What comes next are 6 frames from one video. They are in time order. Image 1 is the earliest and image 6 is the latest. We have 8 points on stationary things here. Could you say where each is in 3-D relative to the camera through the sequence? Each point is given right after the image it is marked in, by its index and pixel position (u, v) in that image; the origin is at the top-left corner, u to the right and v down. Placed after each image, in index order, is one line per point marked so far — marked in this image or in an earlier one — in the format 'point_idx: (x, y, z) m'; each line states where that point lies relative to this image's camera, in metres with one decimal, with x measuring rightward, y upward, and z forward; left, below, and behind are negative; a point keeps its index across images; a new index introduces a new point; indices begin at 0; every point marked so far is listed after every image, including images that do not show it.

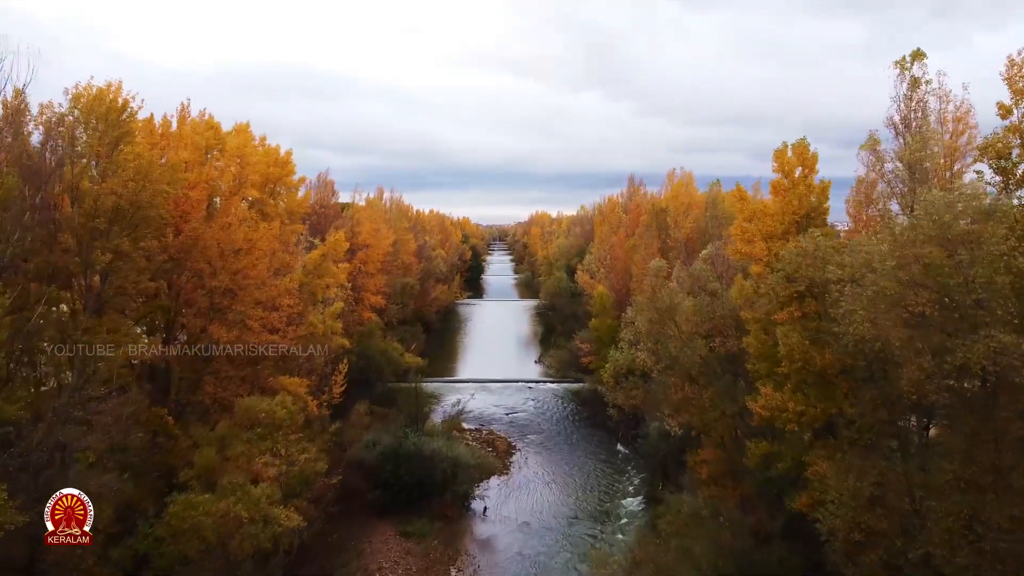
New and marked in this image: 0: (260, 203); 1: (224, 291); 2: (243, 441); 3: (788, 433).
0: (-7.9, +2.6, +17.0) m
1: (-7.1, -0.1, +13.3) m
2: (-5.5, -3.2, +11.0) m
3: (+5.7, -3.0, +11.1) m
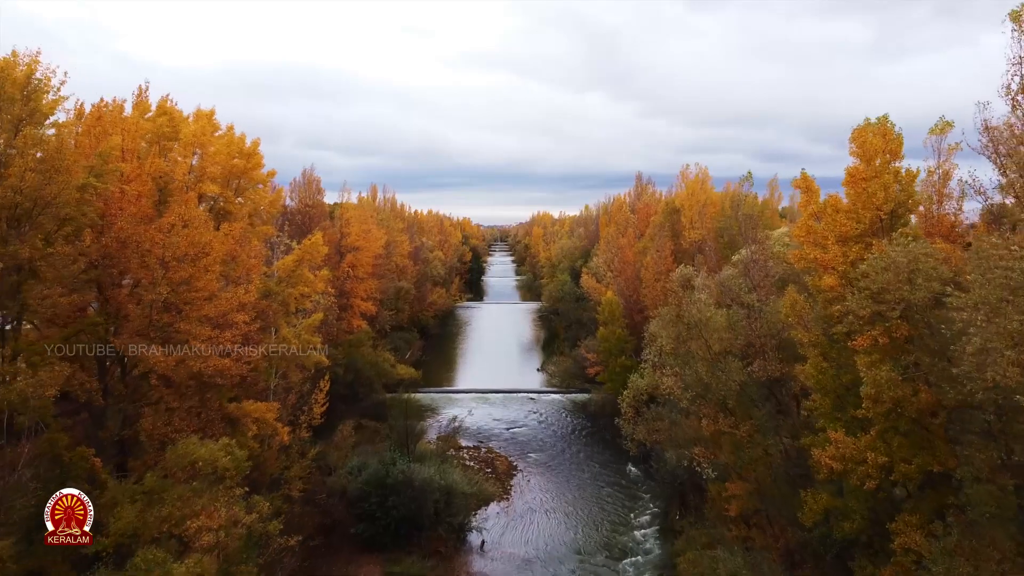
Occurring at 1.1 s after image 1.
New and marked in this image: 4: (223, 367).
0: (-7.9, +2.4, +14.7) m
1: (-7.1, -0.4, +11.0) m
2: (-5.5, -3.4, +8.8) m
3: (+5.7, -3.3, +8.8) m
4: (-6.0, -1.6, +11.3) m
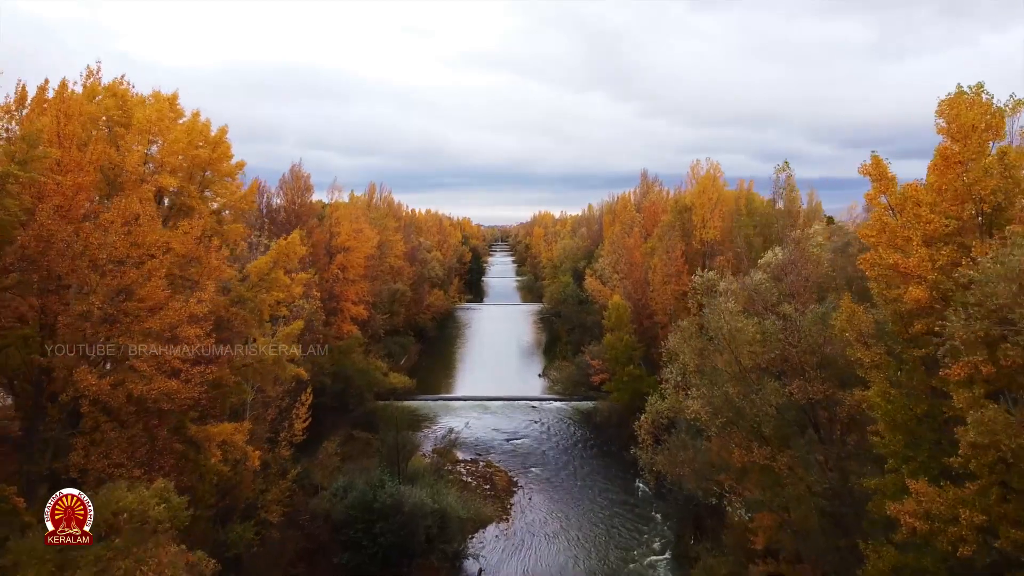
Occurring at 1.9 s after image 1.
0: (-7.9, +2.2, +13.0) m
1: (-7.1, -0.5, +9.4) m
2: (-5.6, -3.6, +7.1) m
3: (+5.7, -3.4, +7.1) m
4: (-6.0, -1.8, +9.6) m
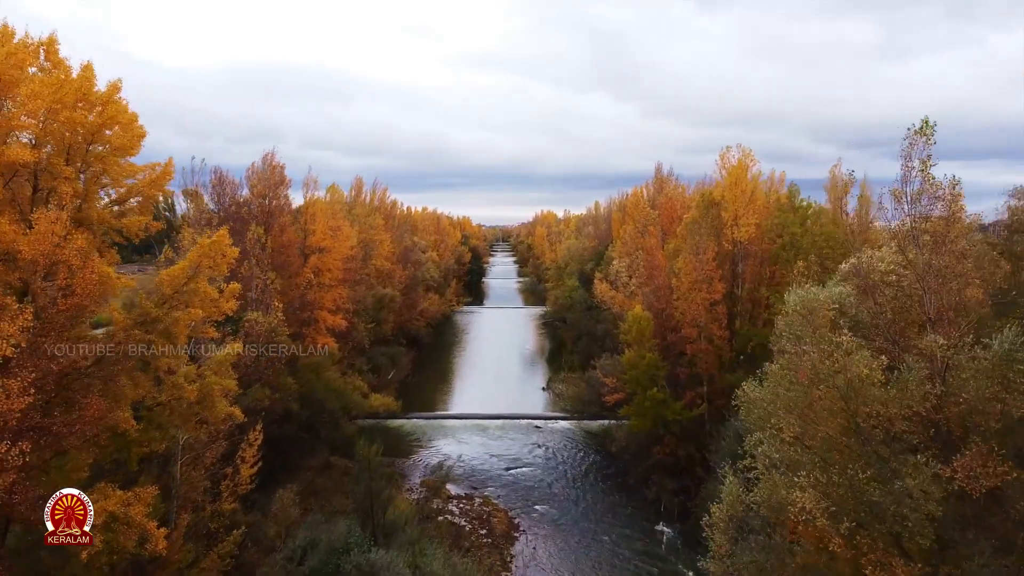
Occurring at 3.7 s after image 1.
0: (-7.9, +1.9, +9.4) m
1: (-7.1, -0.8, +5.7) m
2: (-5.5, -3.9, +3.4) m
3: (+5.7, -3.7, +3.4) m
4: (-6.0, -2.1, +5.9) m
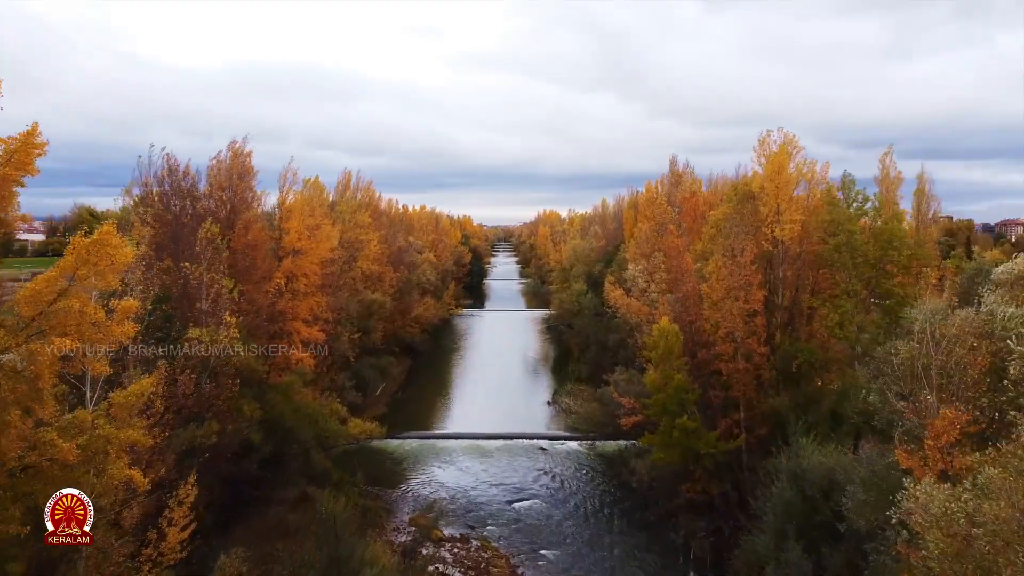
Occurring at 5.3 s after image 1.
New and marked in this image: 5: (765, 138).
0: (-7.8, +1.7, +6.2) m
1: (-7.0, -1.1, +2.5) m
2: (-5.5, -4.1, +0.3) m
3: (+5.8, -4.0, +0.2) m
4: (-6.0, -2.4, +2.8) m
5: (+9.1, +5.4, +19.4) m
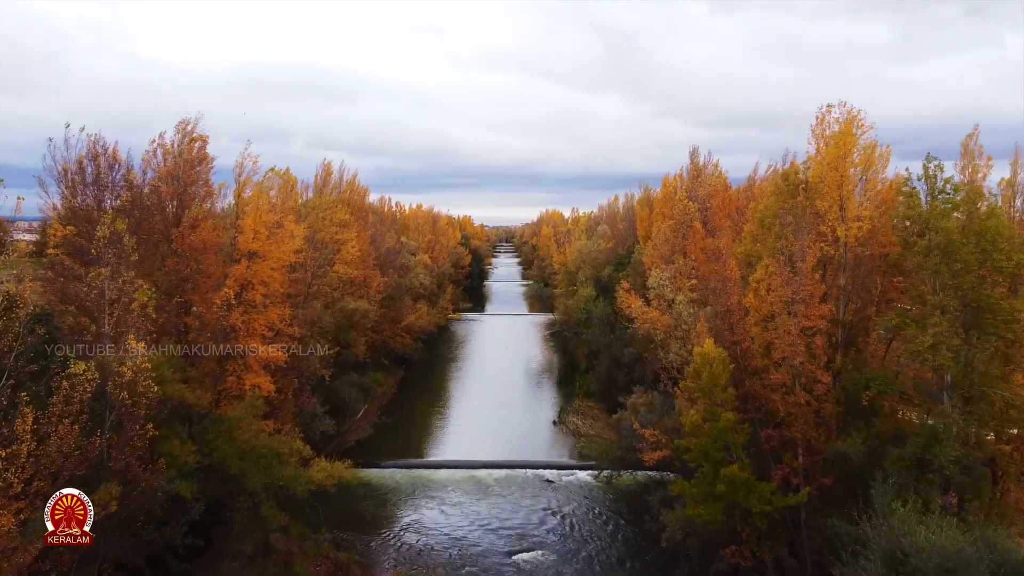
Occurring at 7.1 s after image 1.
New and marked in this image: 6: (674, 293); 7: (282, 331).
0: (-7.8, +1.3, +2.7) m
1: (-7.0, -1.4, -1.0) m
2: (-5.5, -4.4, -3.3) m
3: (+5.7, -4.3, -3.4) m
4: (-6.0, -2.7, -0.8) m
5: (+9.1, +5.1, +15.8) m
6: (+5.9, -0.2, +19.7) m
7: (-7.8, -1.5, +18.6) m
